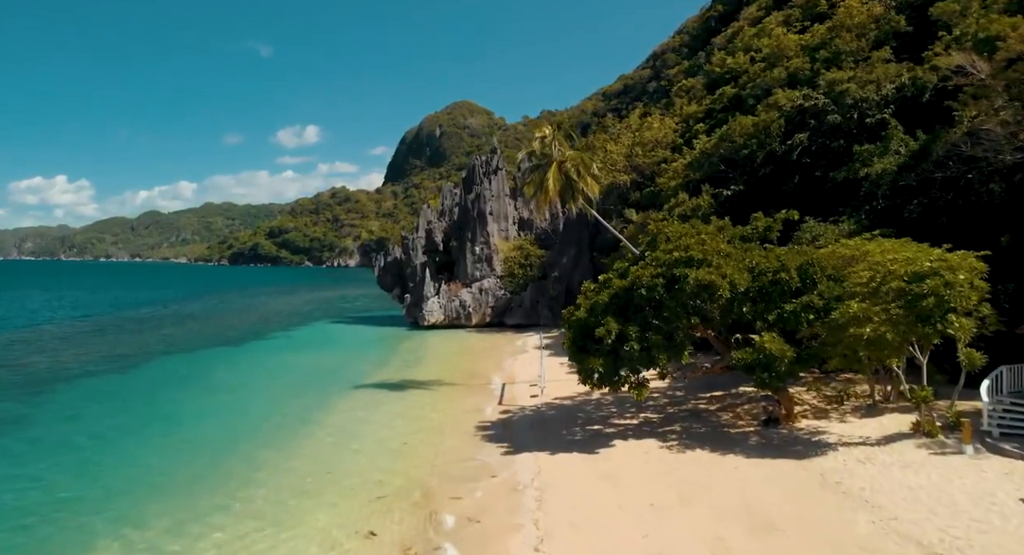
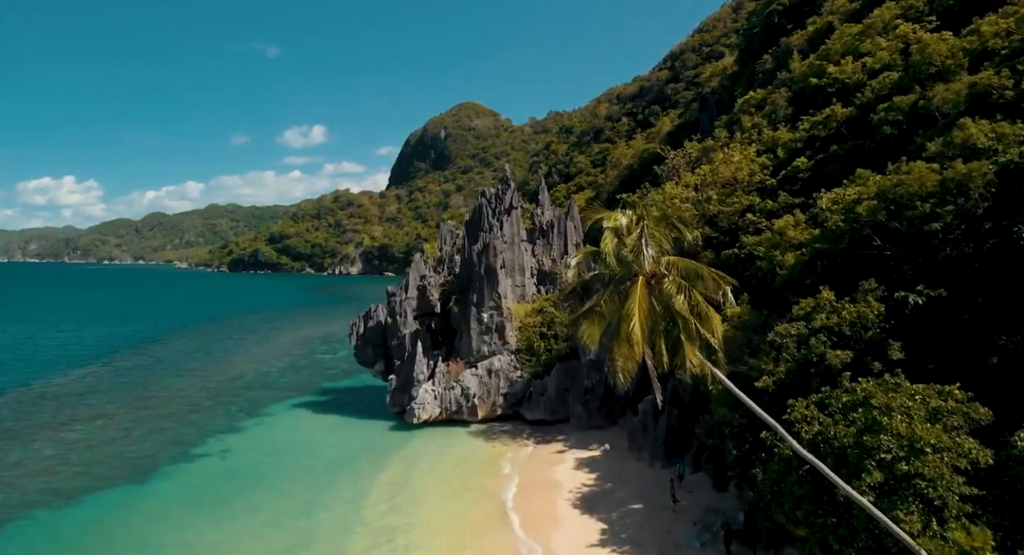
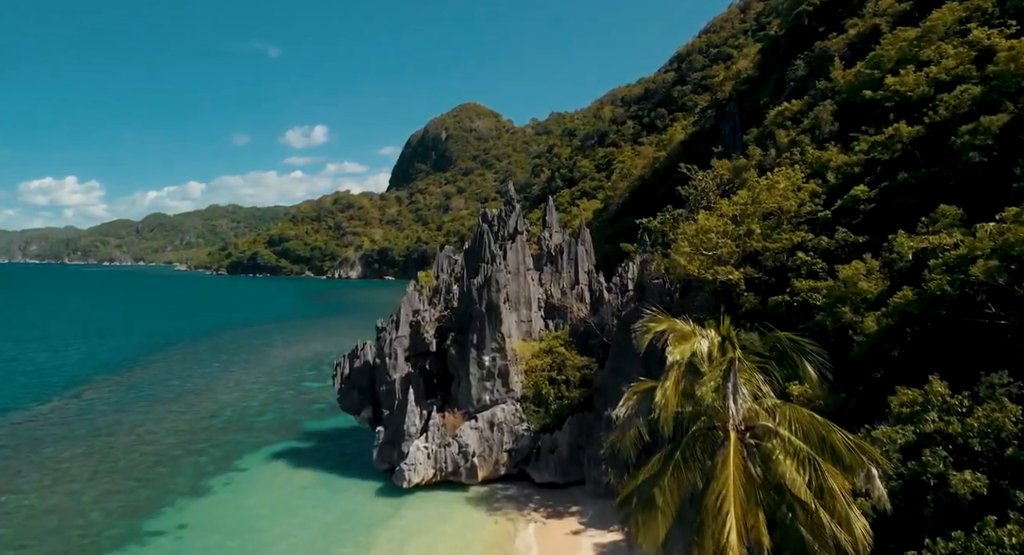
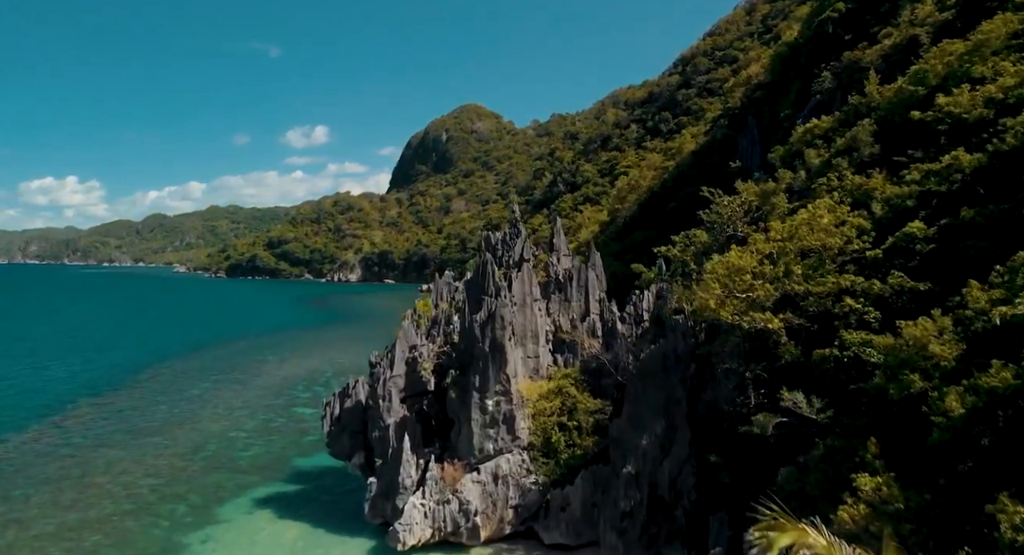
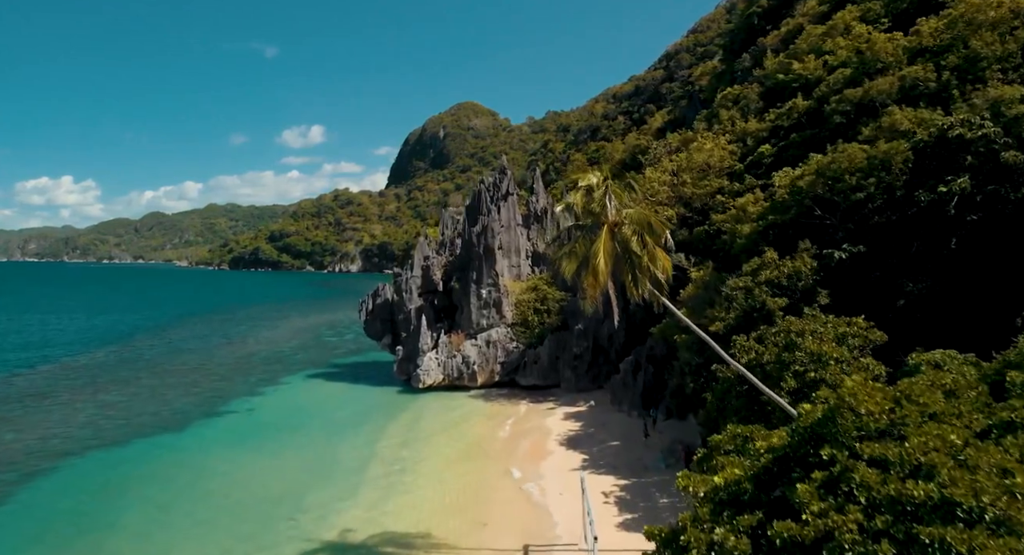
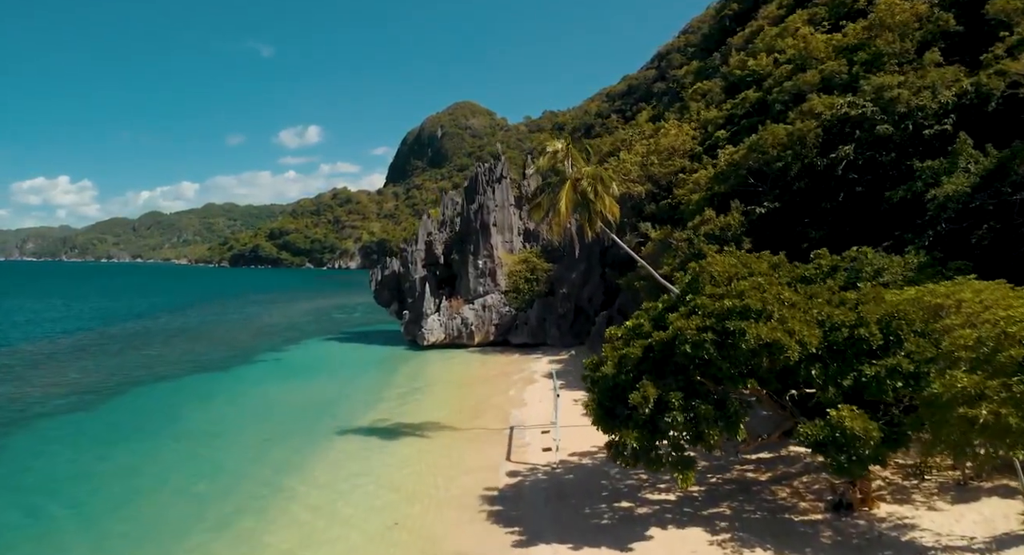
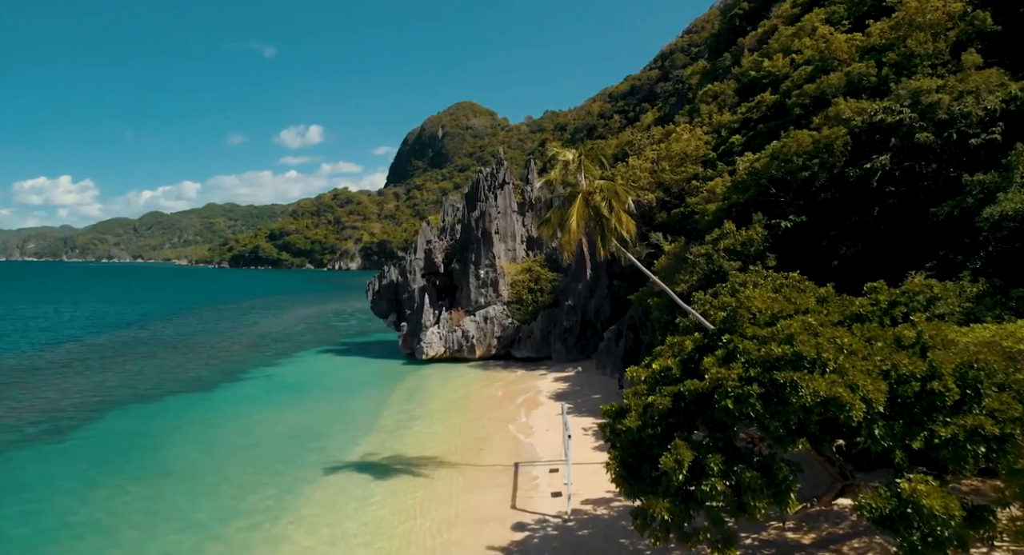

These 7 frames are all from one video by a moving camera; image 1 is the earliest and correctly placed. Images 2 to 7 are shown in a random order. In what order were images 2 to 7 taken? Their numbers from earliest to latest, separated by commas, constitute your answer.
6, 7, 5, 2, 3, 4
